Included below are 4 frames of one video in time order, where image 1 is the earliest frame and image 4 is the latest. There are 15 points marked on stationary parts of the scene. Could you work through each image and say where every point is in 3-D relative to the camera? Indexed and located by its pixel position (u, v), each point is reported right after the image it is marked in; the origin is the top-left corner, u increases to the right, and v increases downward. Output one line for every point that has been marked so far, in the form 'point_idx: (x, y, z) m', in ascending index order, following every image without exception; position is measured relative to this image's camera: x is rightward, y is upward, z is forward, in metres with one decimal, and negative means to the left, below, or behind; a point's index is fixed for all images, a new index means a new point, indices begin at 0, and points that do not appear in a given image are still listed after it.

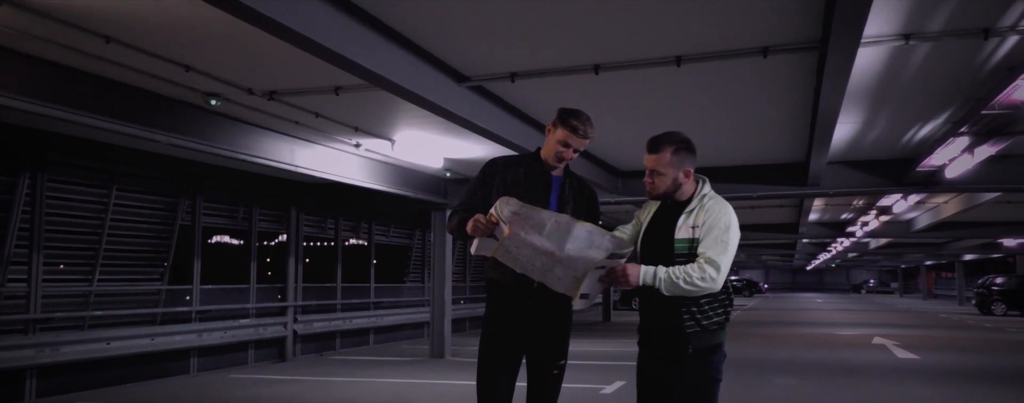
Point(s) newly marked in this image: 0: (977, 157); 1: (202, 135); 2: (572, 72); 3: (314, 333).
0: (+5.8, +0.6, +9.8) m
1: (-3.0, +0.6, +7.7) m
2: (+0.6, +1.2, +7.1) m
3: (-3.5, -2.3, +13.9) m
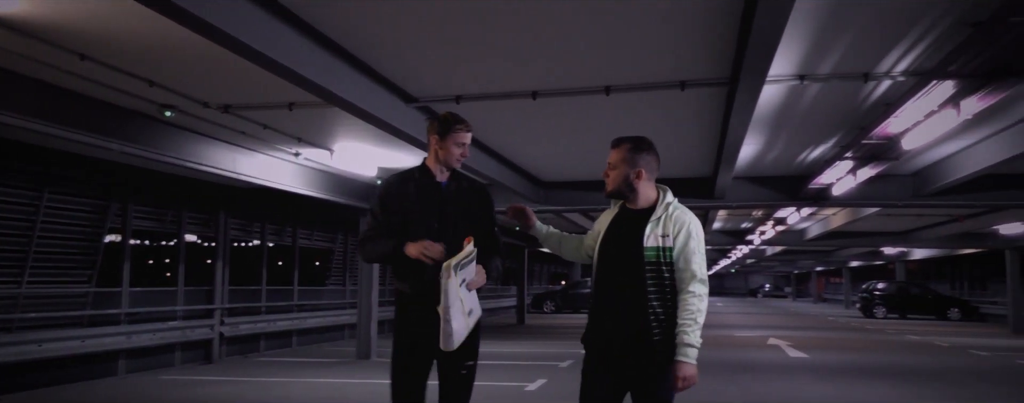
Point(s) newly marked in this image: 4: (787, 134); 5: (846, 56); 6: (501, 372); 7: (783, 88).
0: (+4.9, +0.4, +11.0) m
1: (-3.7, +0.6, +8.0) m
2: (0.0, +1.0, +7.8) m
3: (-4.9, -2.4, +14.0) m
4: (+3.3, +0.8, +9.4) m
5: (+2.7, +1.2, +6.4) m
6: (-0.2, -2.8, +12.8) m
7: (+2.6, +1.1, +7.4) m
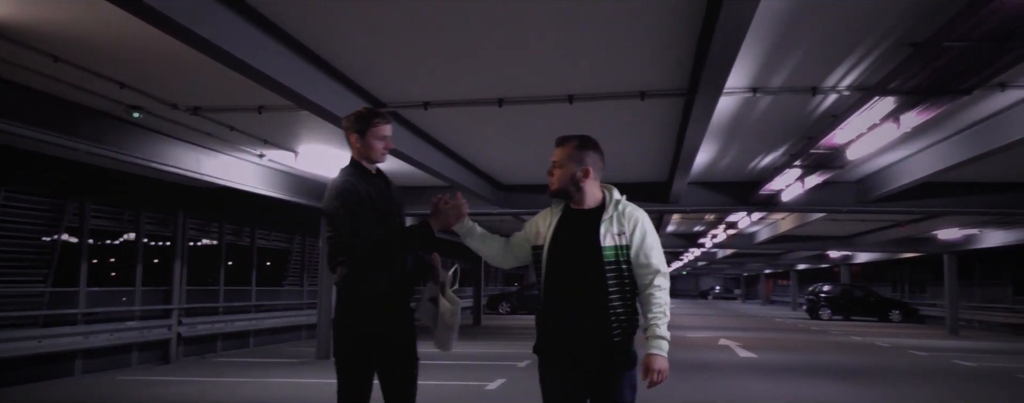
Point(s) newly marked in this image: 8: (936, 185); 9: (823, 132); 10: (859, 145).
0: (+4.4, +0.3, +11.5) m
1: (-4.0, +0.6, +8.0) m
2: (-0.4, +1.0, +8.0) m
3: (-5.6, -2.4, +13.9) m
4: (+2.9, +0.7, +9.8) m
5: (+2.5, +1.1, +6.8) m
6: (-0.9, -2.8, +13.0) m
7: (+2.2, +1.0, +7.7) m
8: (+7.2, +0.3, +13.1) m
9: (+3.5, +0.8, +8.7) m
10: (+3.8, +0.6, +8.6) m
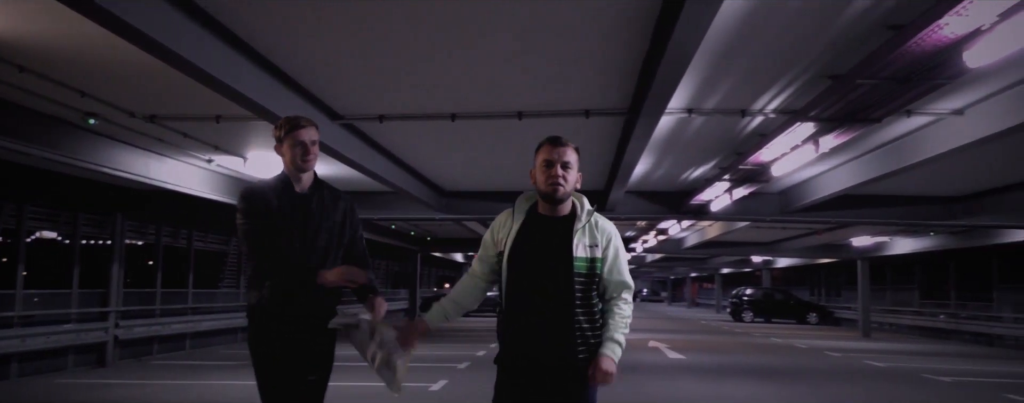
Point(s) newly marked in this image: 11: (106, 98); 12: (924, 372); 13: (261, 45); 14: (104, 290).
0: (+3.5, +0.1, +12.3) m
1: (-4.5, +0.5, +8.0) m
2: (-0.9, +0.9, +8.4) m
3: (-6.7, -2.4, +13.8) m
4: (+2.2, +0.6, +10.5) m
5: (+2.1, +1.0, +7.4) m
6: (-1.9, -2.9, +13.2) m
7: (+1.7, +0.9, +8.3) m
8: (+6.2, +0.1, +14.2) m
9: (+2.9, +0.6, +9.4) m
10: (+3.2, +0.5, +9.4) m
11: (-3.7, +0.9, +7.1) m
12: (+8.1, -3.4, +15.3) m
13: (-2.1, +1.3, +6.5) m
14: (-7.0, -1.5, +13.3) m
